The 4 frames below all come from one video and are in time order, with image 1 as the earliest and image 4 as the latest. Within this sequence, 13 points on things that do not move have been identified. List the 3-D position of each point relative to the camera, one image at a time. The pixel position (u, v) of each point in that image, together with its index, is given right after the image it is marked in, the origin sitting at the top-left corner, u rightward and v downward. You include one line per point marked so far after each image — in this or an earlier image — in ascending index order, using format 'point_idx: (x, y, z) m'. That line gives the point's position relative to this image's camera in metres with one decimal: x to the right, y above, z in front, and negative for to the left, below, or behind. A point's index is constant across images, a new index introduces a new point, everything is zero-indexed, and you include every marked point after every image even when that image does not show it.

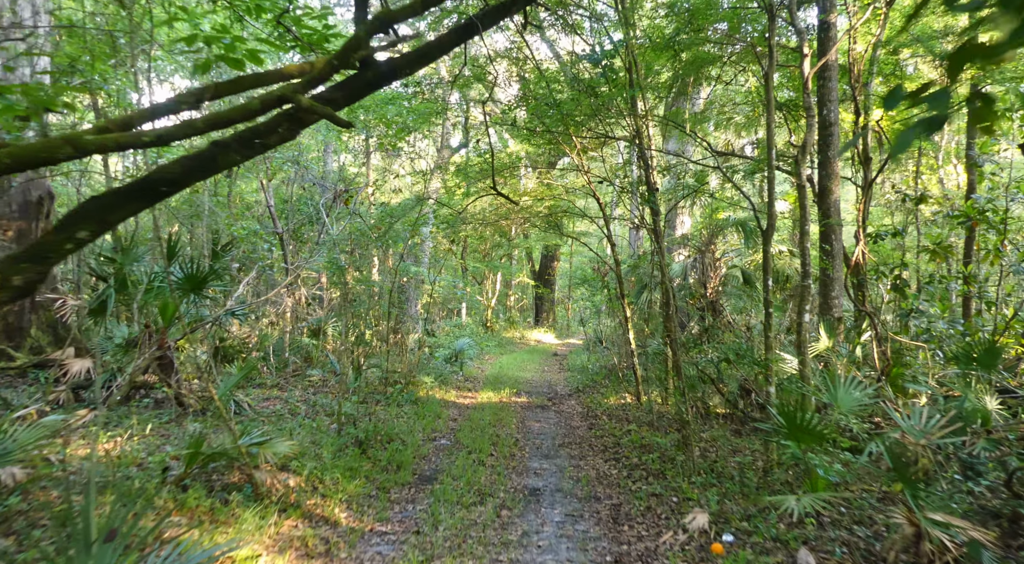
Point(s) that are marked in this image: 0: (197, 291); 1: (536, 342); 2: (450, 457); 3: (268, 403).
0: (-3.3, -0.1, +6.6) m
1: (+0.7, -1.8, +19.3) m
2: (-0.6, -1.7, +6.0) m
3: (-2.9, -1.4, +7.5) m
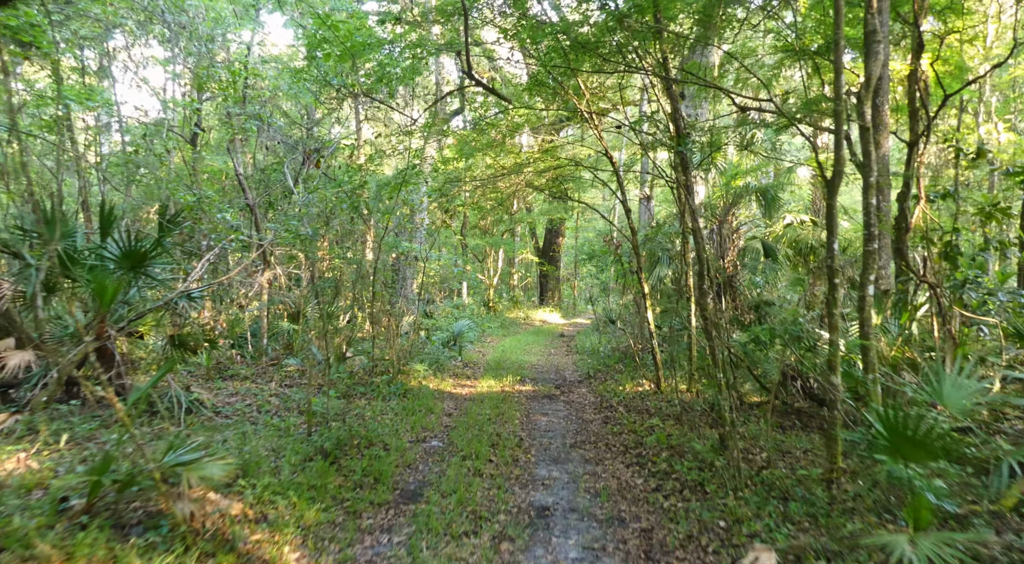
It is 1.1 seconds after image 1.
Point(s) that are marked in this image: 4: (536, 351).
0: (-3.3, +0.1, +5.6) m
1: (+0.8, -1.2, +18.3) m
2: (-0.6, -1.4, +5.0) m
3: (-2.9, -1.2, +6.6) m
4: (+0.5, -1.3, +12.4) m
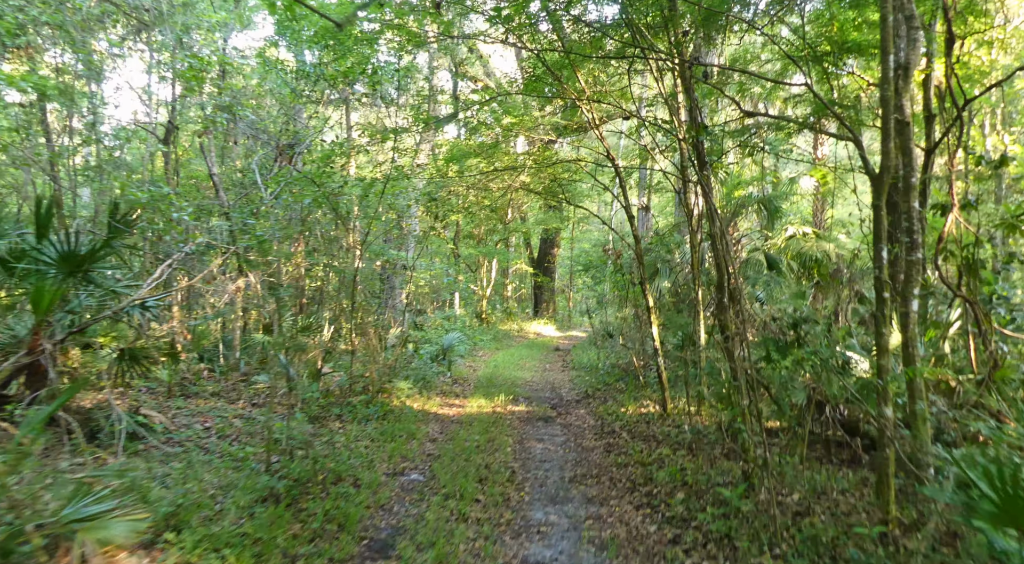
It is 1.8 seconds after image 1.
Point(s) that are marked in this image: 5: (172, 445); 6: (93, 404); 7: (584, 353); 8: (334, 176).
0: (-3.4, +0.1, +4.9) m
1: (+0.6, -1.5, +17.6) m
2: (-0.6, -1.5, +4.3) m
3: (-2.9, -1.3, +5.9) m
4: (+0.3, -1.5, +11.7) m
5: (-2.7, -1.3, +5.1) m
6: (-3.5, -1.0, +5.3) m
7: (+1.4, -1.4, +12.1) m
8: (-2.2, +1.3, +8.0) m
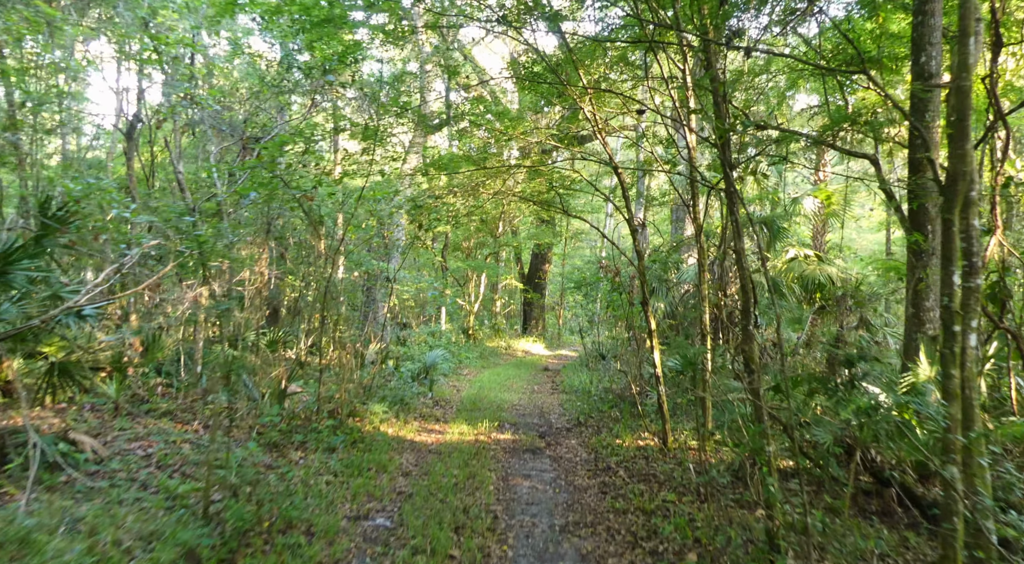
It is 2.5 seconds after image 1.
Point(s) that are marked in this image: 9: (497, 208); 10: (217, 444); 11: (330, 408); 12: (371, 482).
0: (-3.5, 0.0, +4.3) m
1: (+0.3, -1.9, +17.0) m
2: (-0.7, -1.6, +3.7) m
3: (-3.1, -1.3, +5.2) m
4: (+0.1, -1.8, +11.0) m
5: (-2.9, -1.4, +4.4) m
6: (-3.6, -1.0, +4.6) m
7: (+1.1, -1.7, +11.5) m
8: (-2.3, +1.2, +7.4) m
9: (-0.4, +1.7, +15.0) m
10: (-2.4, -1.3, +5.2) m
11: (-2.2, -1.5, +7.9) m
12: (-1.1, -1.5, +4.8) m
